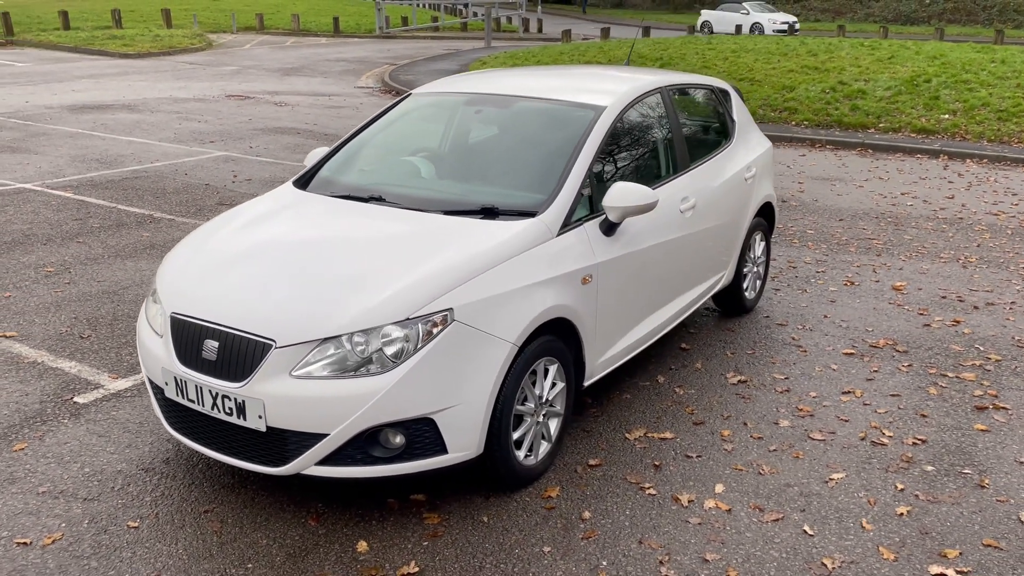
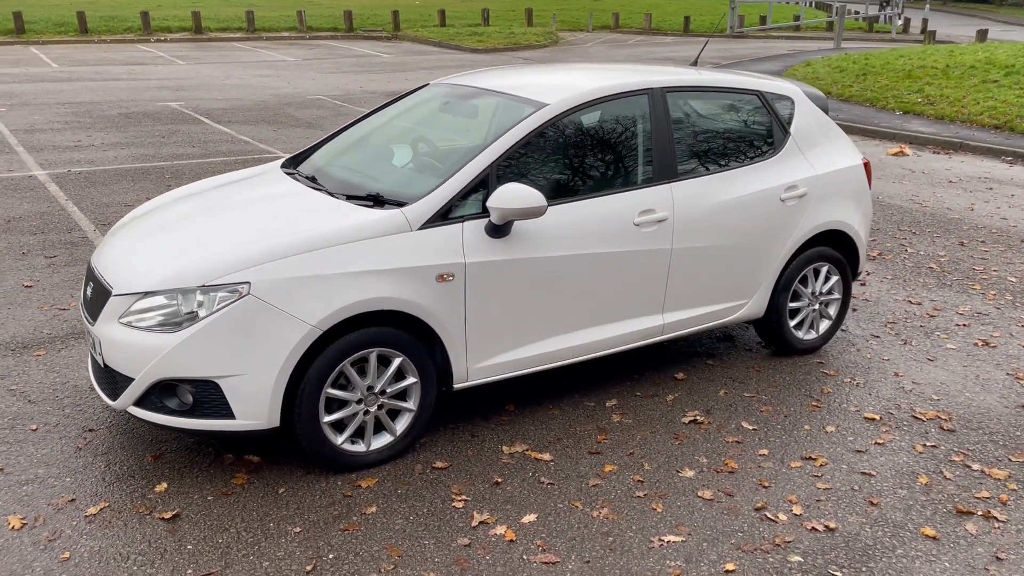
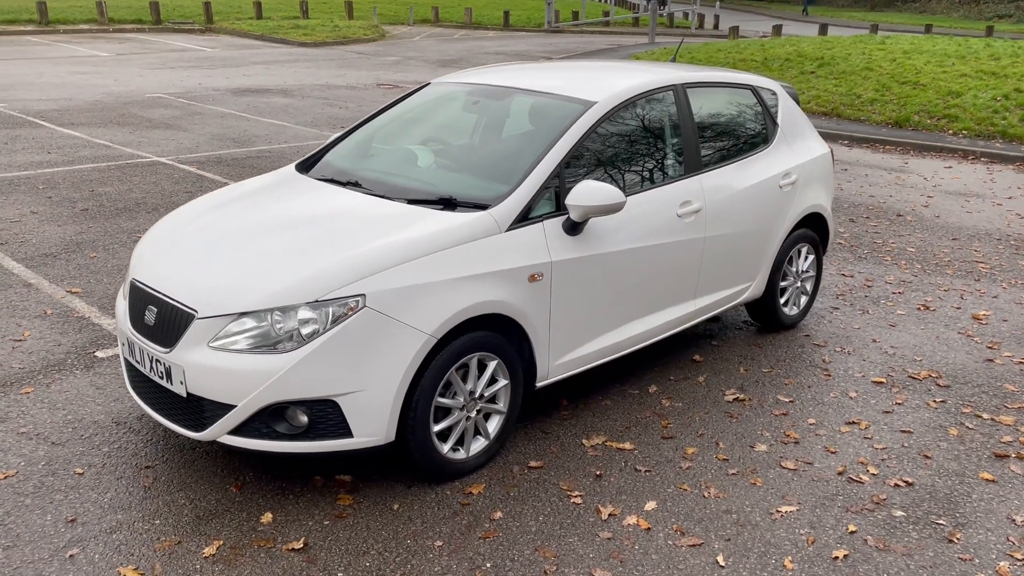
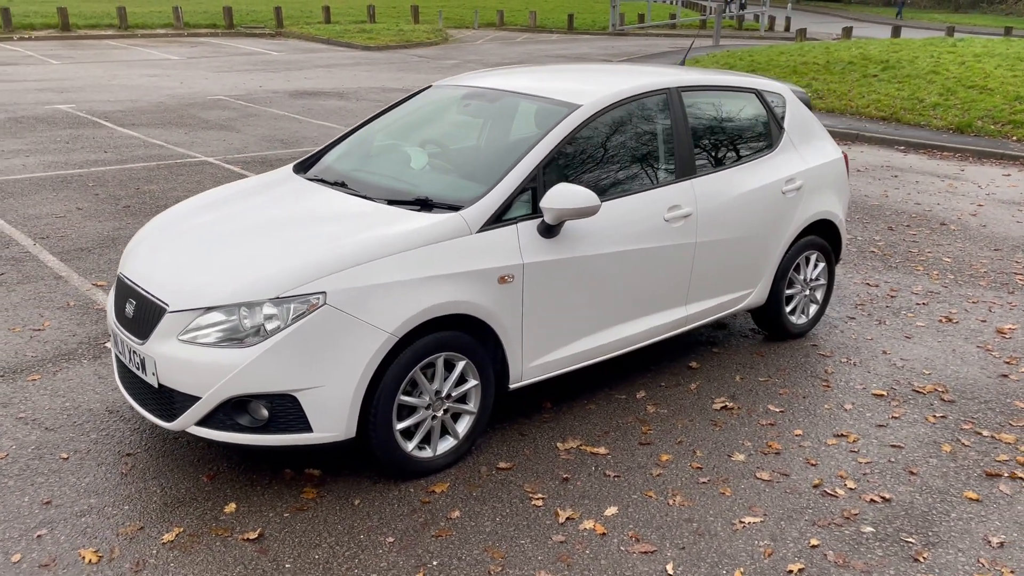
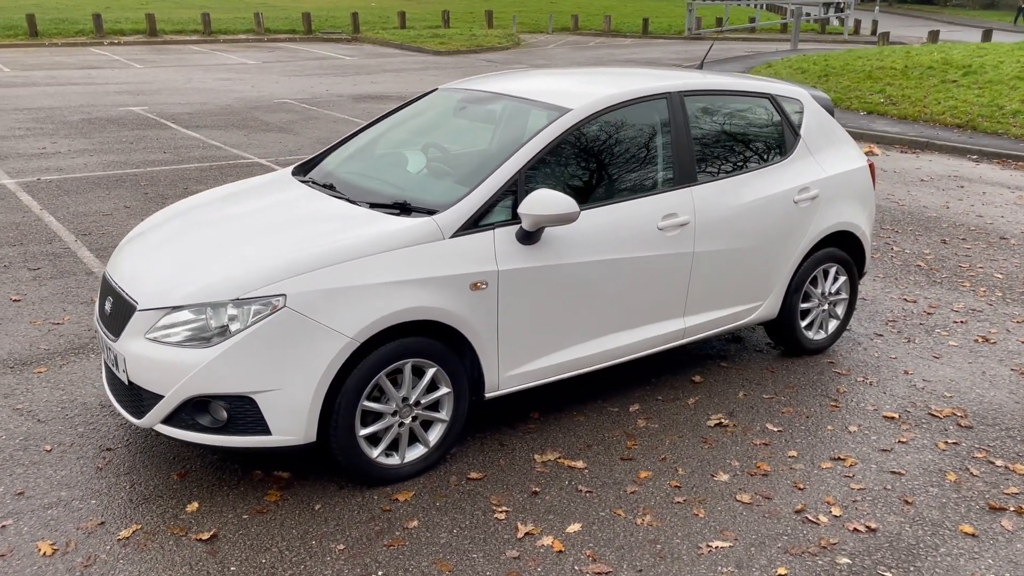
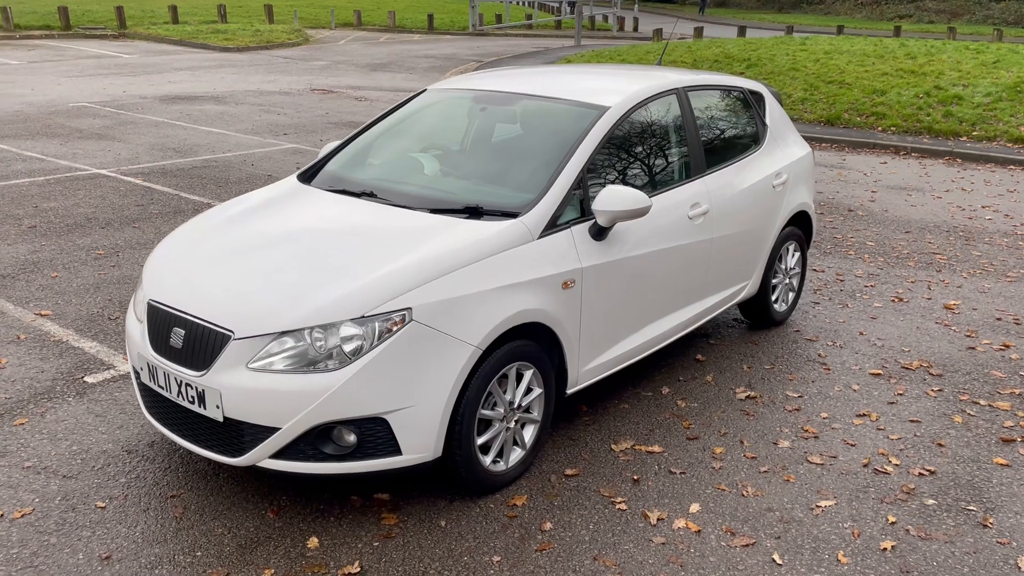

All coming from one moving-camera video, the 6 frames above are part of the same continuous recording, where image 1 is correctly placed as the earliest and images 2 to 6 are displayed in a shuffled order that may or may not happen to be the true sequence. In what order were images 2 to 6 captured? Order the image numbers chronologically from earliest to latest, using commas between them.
6, 3, 4, 5, 2
